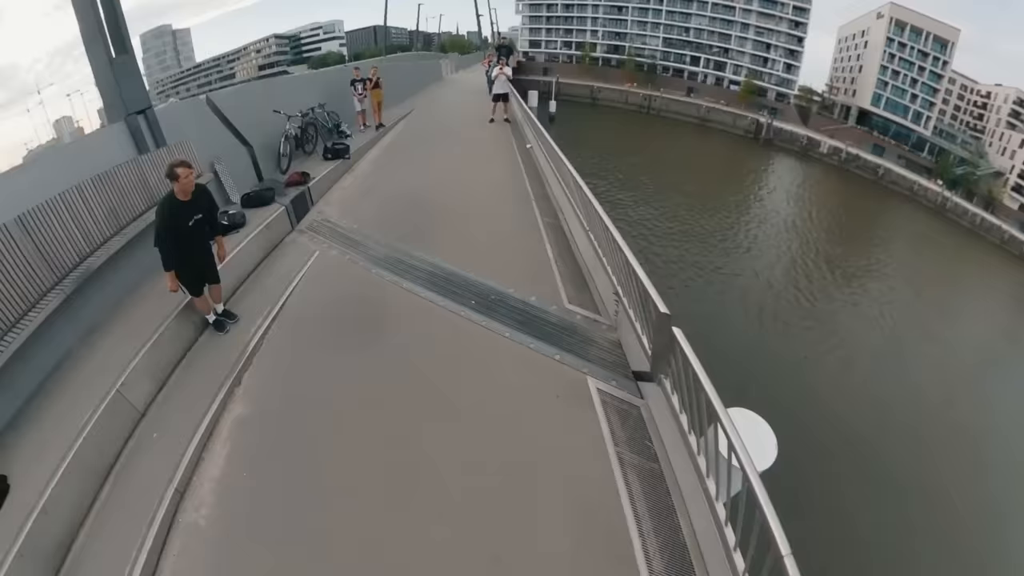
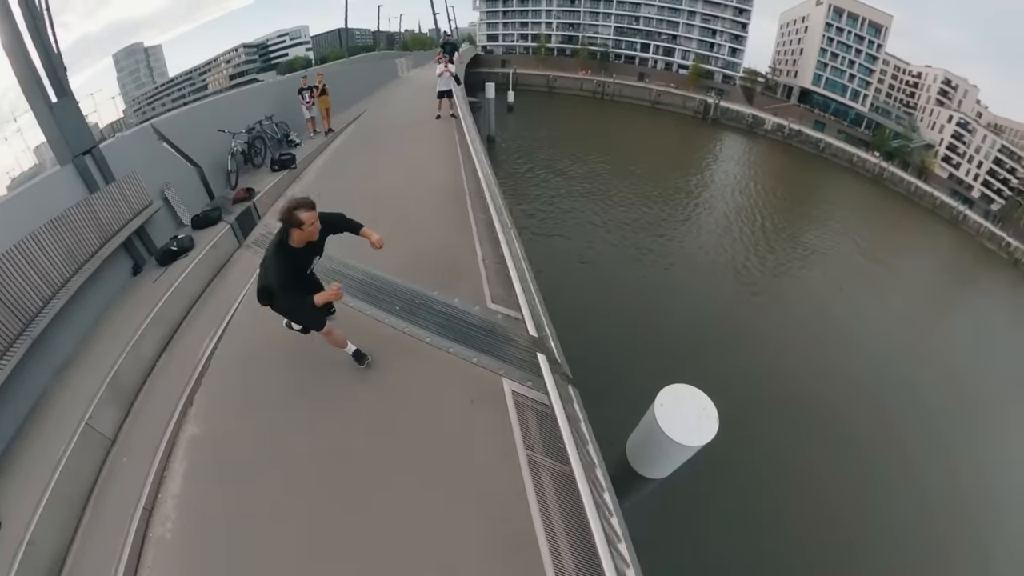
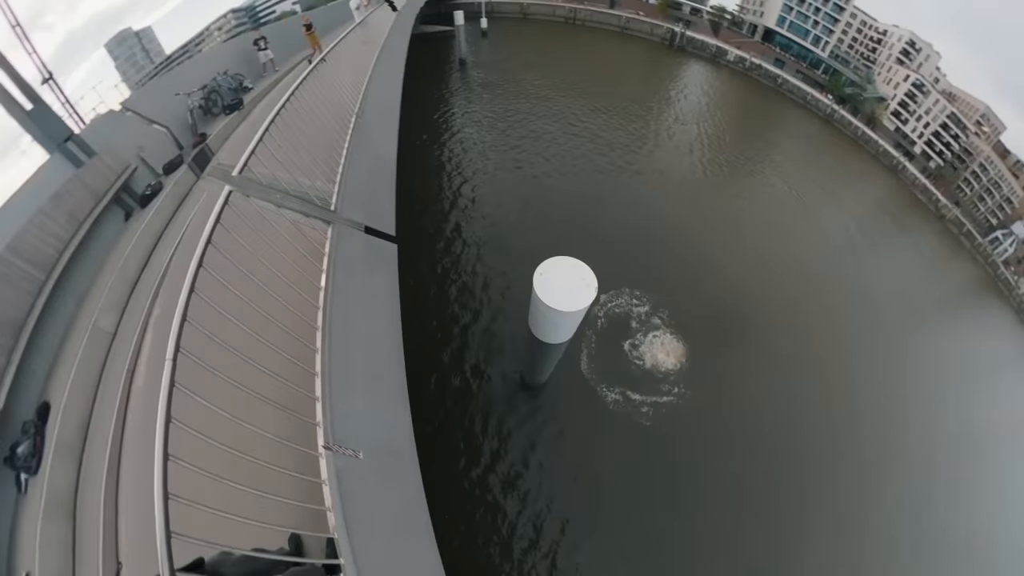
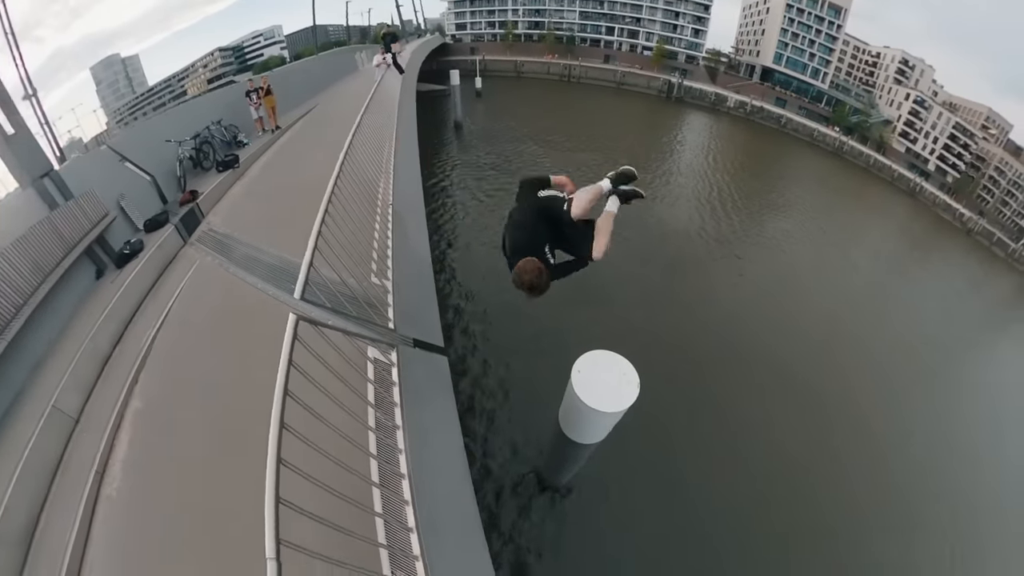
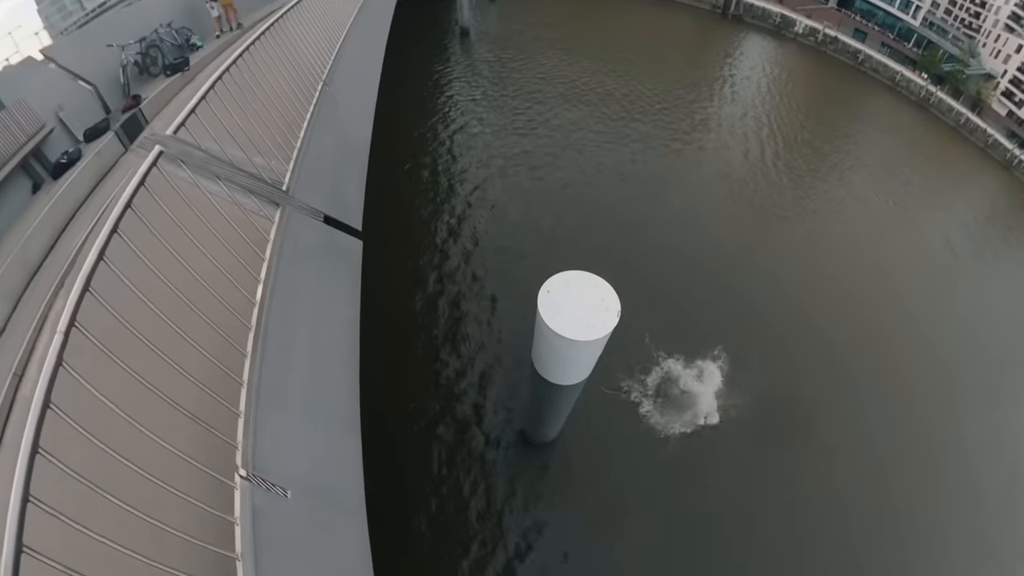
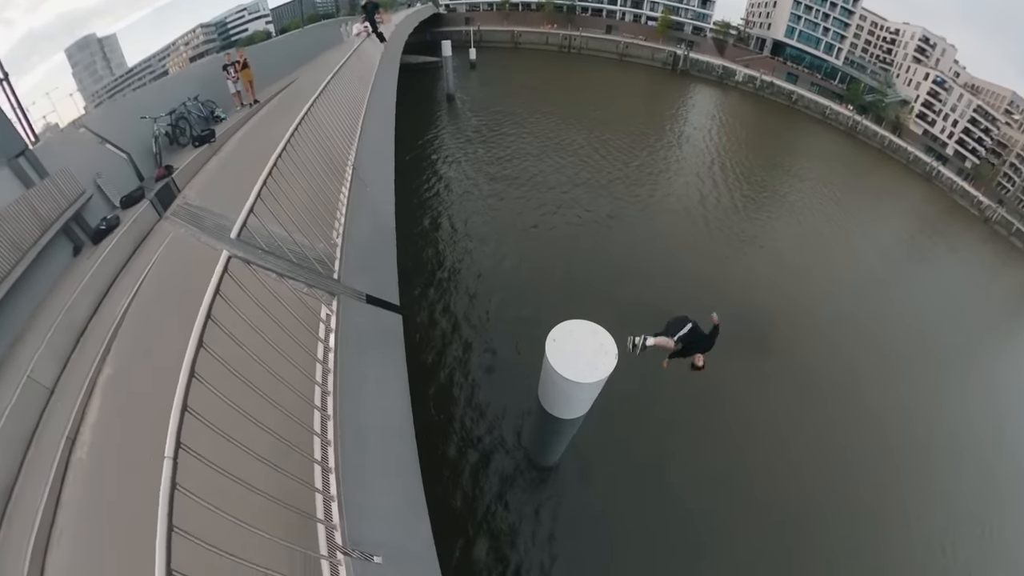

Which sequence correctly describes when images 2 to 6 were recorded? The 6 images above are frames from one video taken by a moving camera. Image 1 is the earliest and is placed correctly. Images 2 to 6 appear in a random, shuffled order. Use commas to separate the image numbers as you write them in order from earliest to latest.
2, 4, 6, 5, 3
